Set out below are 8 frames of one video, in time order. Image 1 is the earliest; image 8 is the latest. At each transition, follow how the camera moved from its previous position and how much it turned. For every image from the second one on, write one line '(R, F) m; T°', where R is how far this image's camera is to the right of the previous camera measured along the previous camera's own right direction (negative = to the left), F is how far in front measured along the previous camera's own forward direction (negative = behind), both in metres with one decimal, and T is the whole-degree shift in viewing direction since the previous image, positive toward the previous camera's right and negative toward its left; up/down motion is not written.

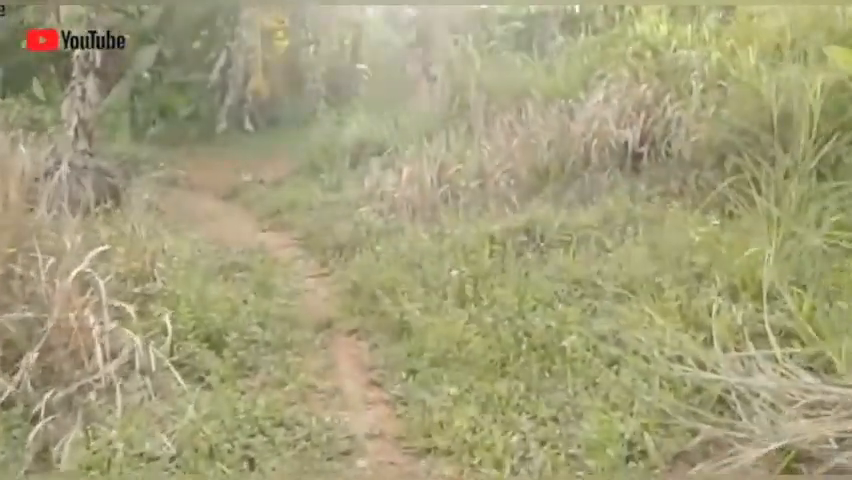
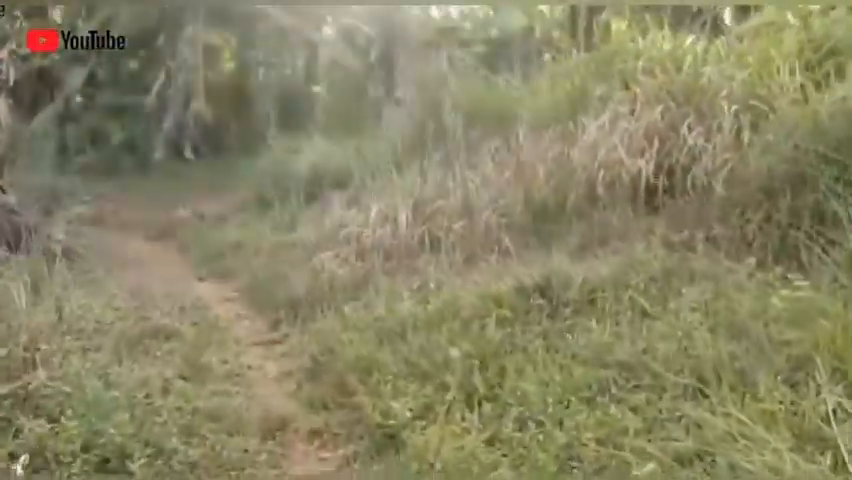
(0.0, +0.3) m; +3°
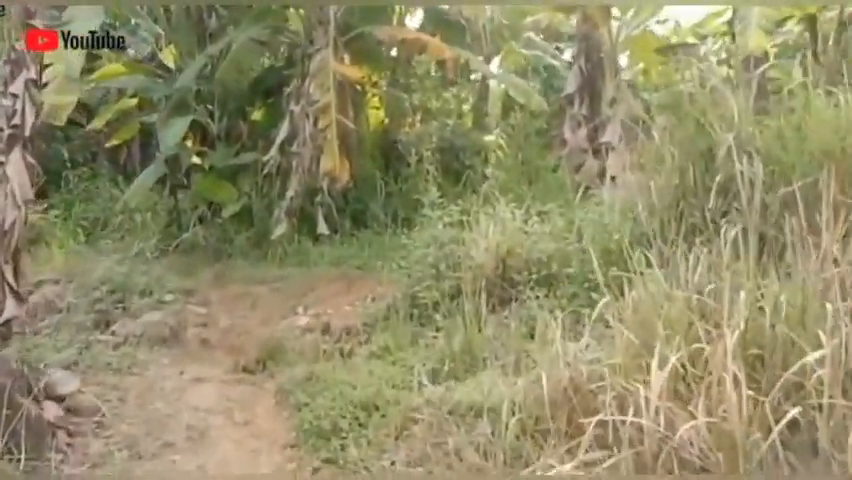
(-0.1, +0.7) m; -9°
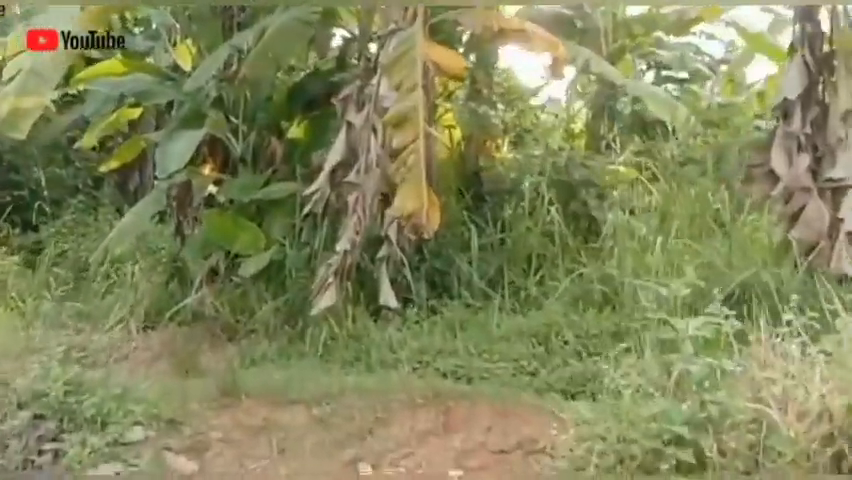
(-0.1, +0.7) m; -2°
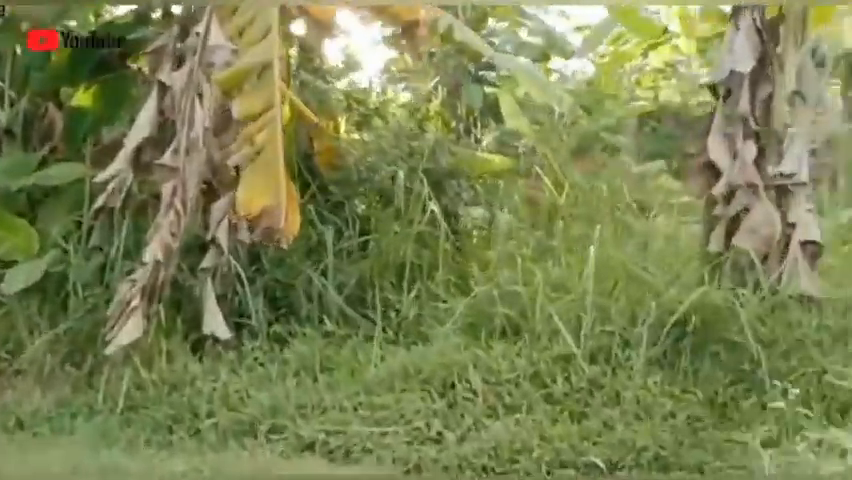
(0.0, +0.3) m; +12°
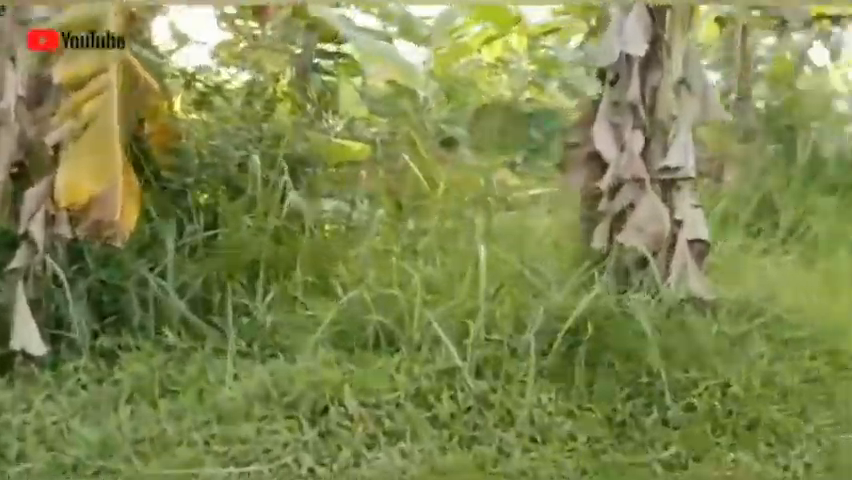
(0.0, +0.1) m; +10°
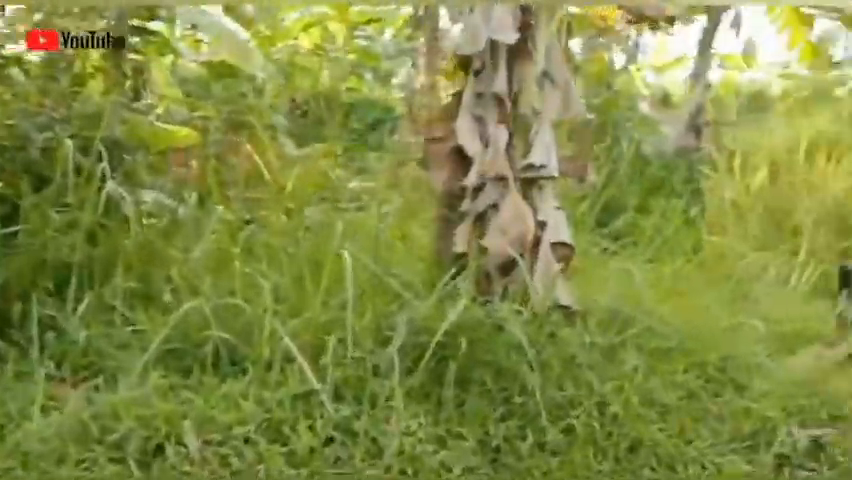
(0.0, +0.1) m; +11°
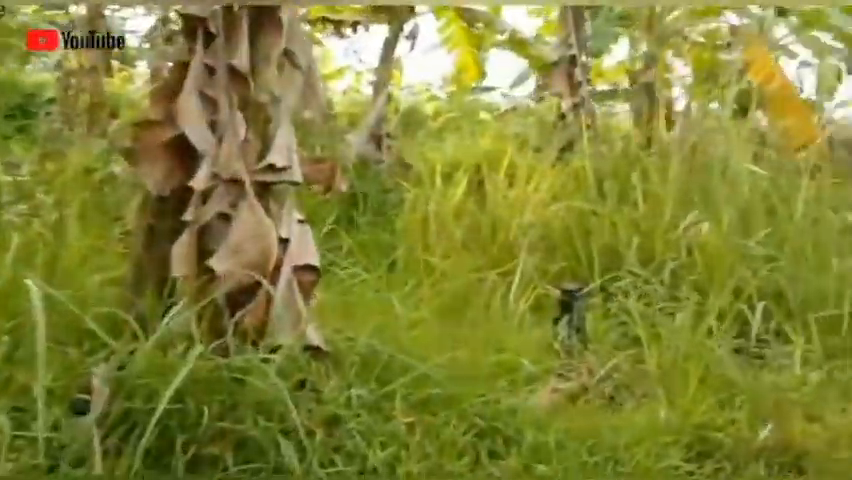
(0.0, +0.2) m; +20°
